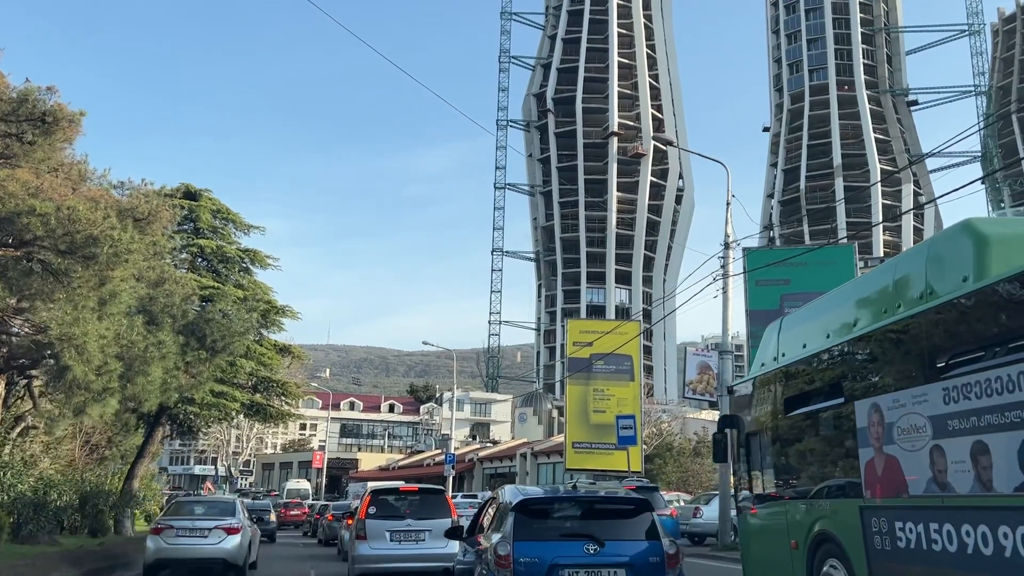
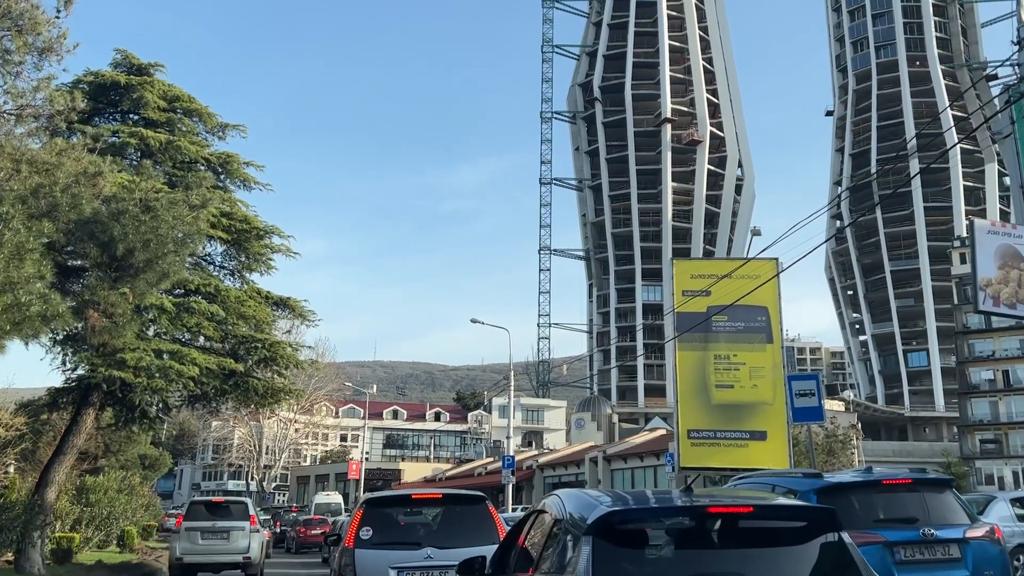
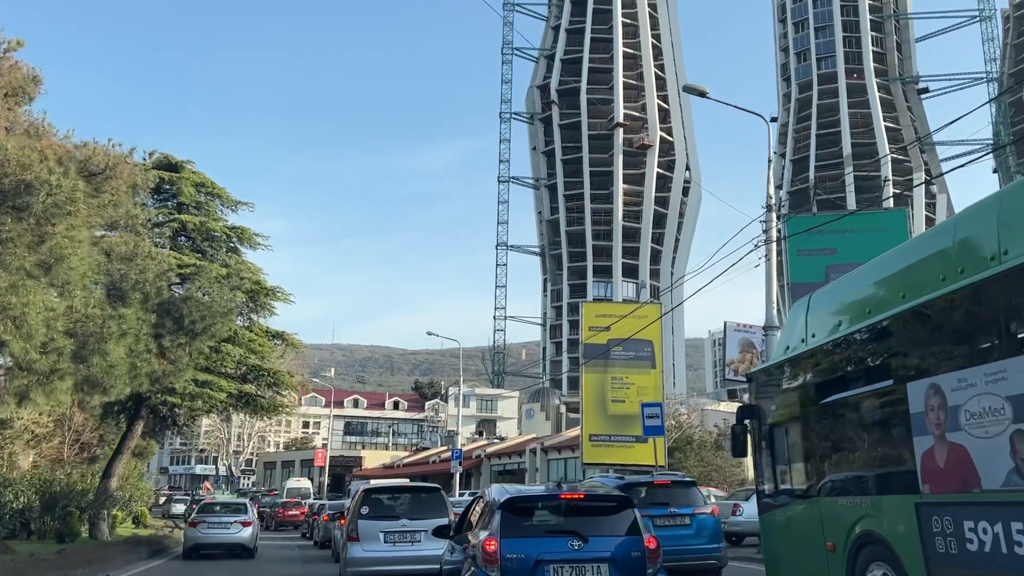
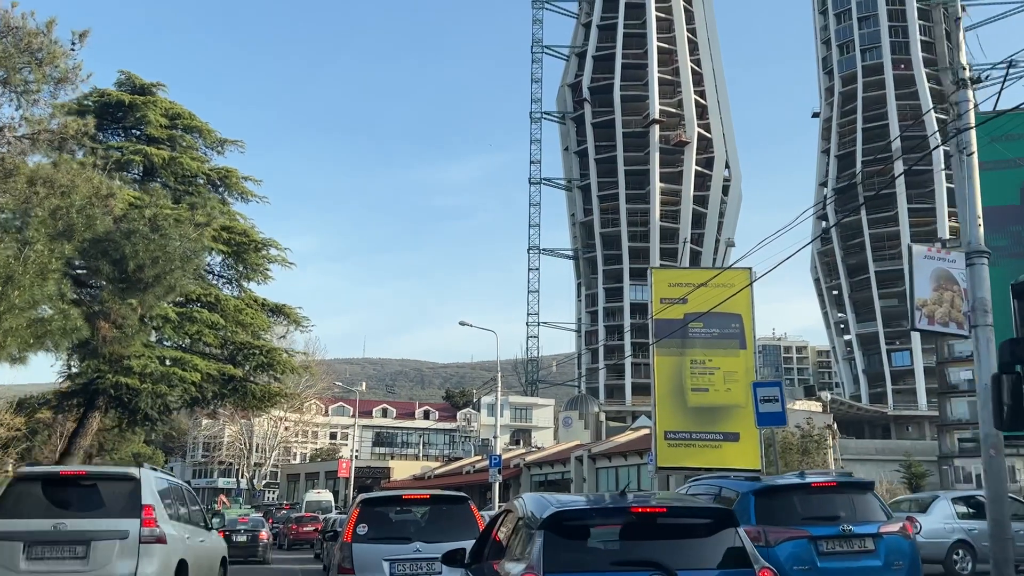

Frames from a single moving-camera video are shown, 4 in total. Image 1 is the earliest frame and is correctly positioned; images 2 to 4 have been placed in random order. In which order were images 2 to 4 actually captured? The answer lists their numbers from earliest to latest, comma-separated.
3, 4, 2
